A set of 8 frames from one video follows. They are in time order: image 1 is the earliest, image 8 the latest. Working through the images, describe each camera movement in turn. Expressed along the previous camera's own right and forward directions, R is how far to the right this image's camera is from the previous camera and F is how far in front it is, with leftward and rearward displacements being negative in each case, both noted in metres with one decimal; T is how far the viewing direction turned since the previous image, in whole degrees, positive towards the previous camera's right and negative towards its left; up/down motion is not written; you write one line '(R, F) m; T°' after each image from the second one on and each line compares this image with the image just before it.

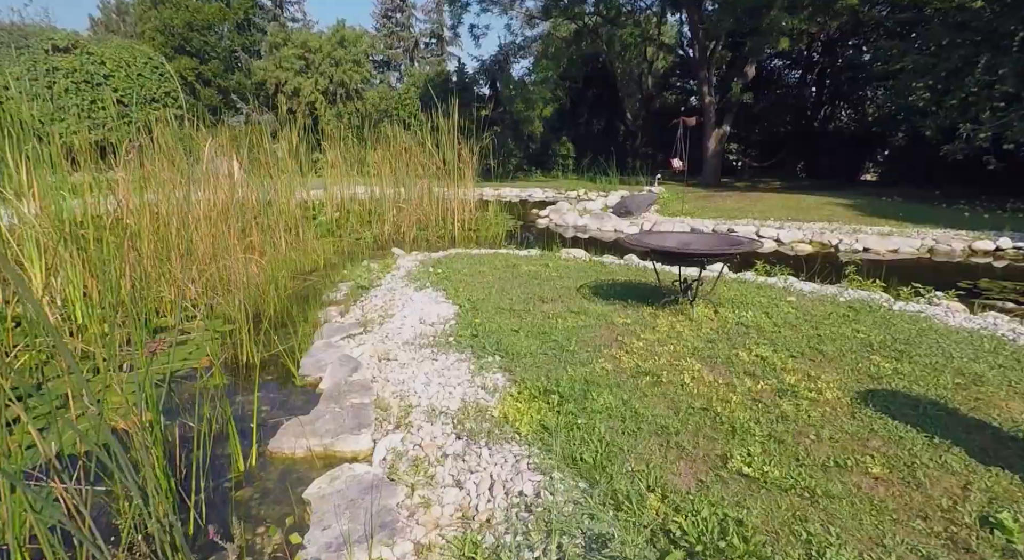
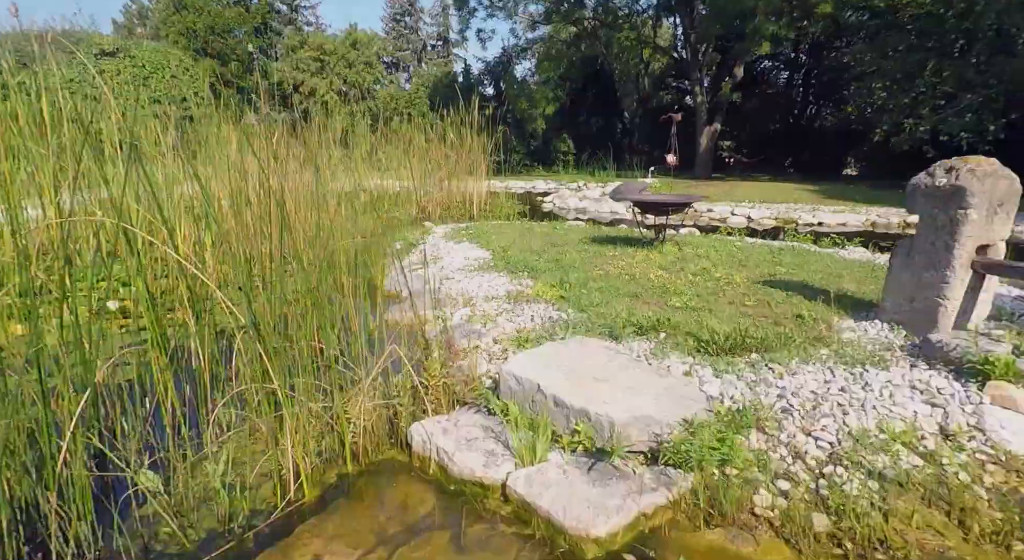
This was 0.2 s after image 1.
(-0.2, -1.3) m; 0°
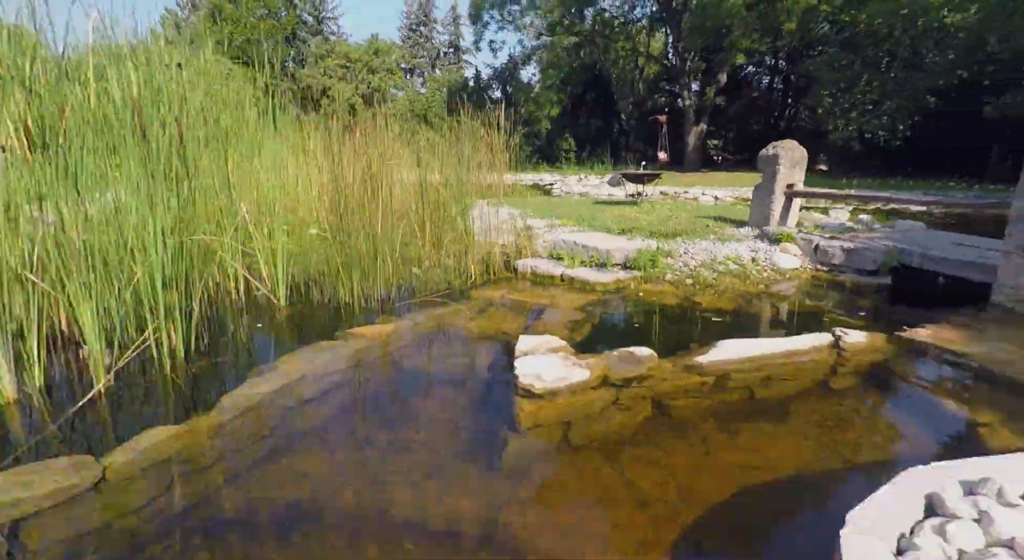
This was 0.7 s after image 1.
(-0.4, -2.3) m; 0°
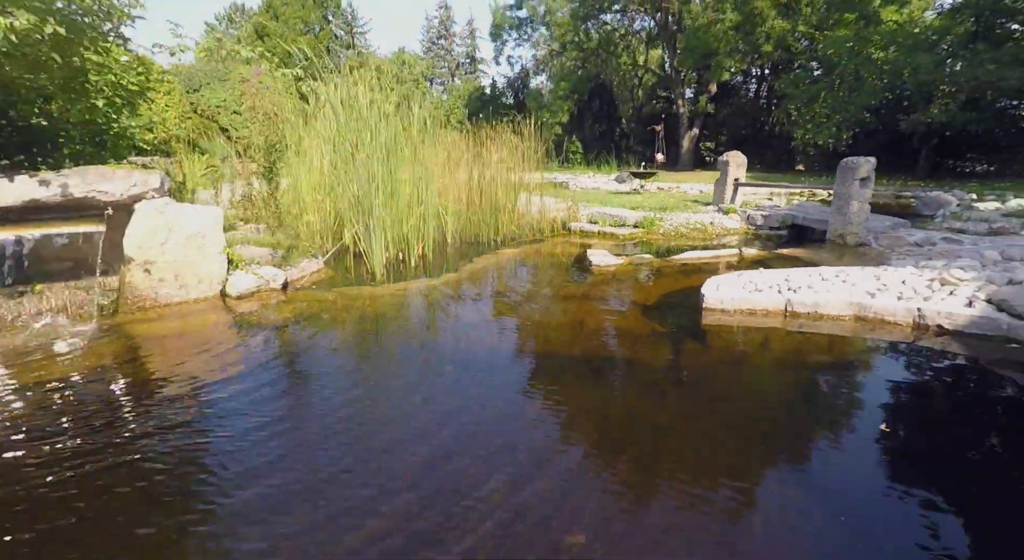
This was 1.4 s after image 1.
(-0.7, -2.8) m; 0°
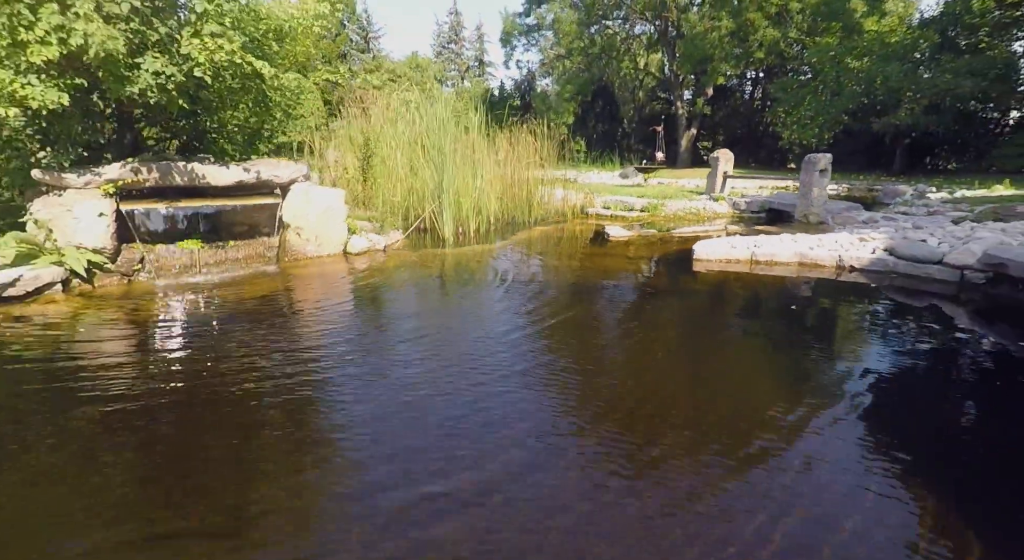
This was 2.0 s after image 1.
(-0.4, -1.5) m; 0°
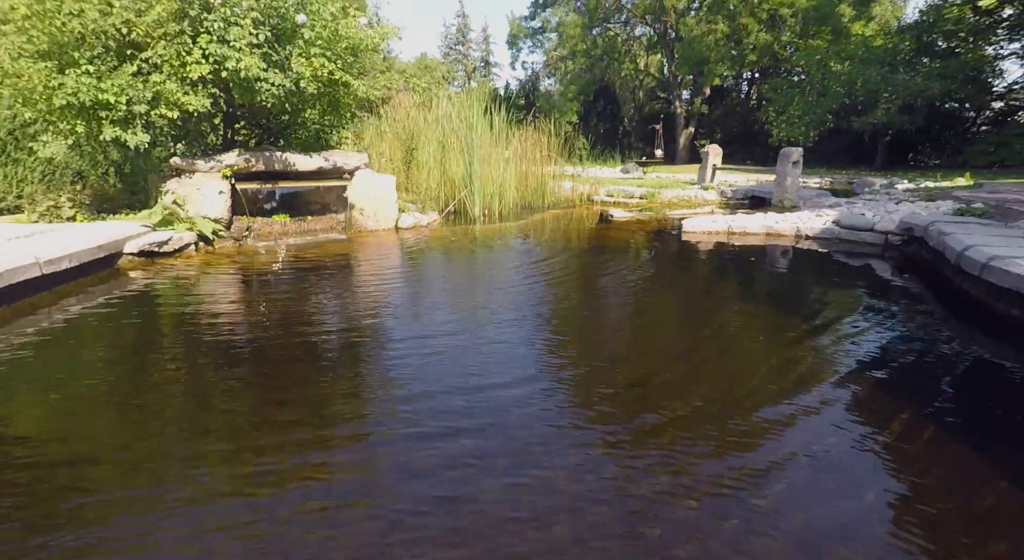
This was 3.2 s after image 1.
(-0.2, -1.2) m; 0°
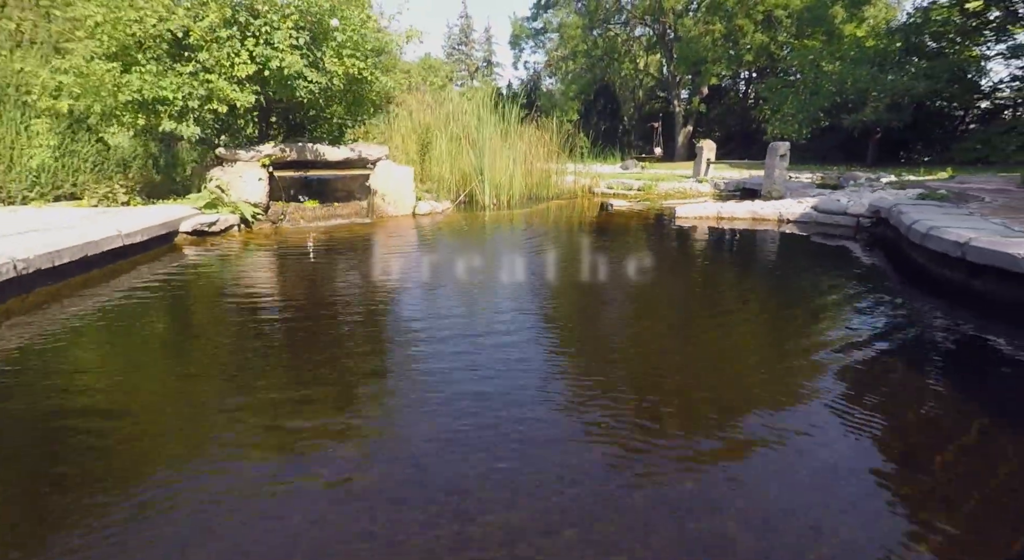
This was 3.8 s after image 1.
(-0.1, -0.6) m; 0°
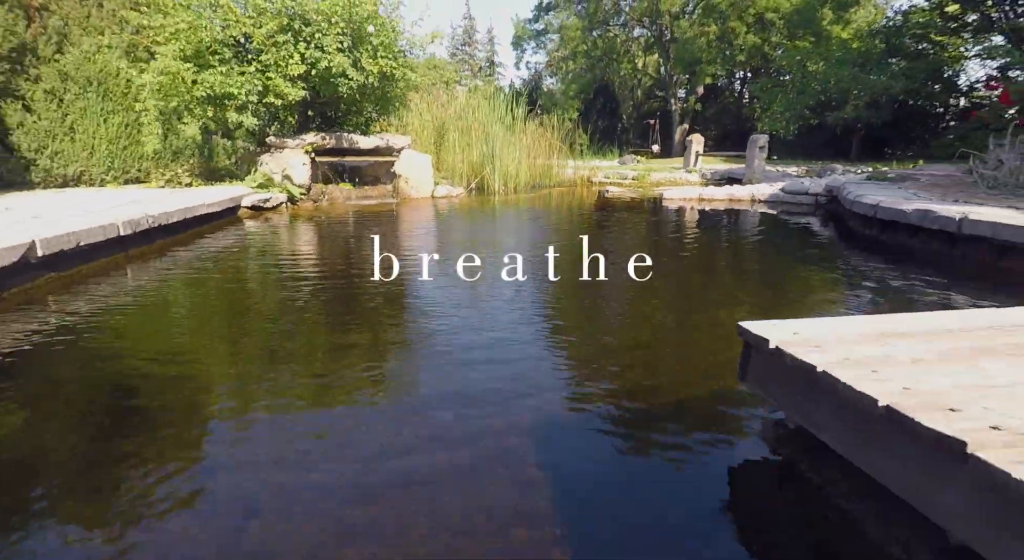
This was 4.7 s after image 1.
(-0.1, -0.9) m; 0°
